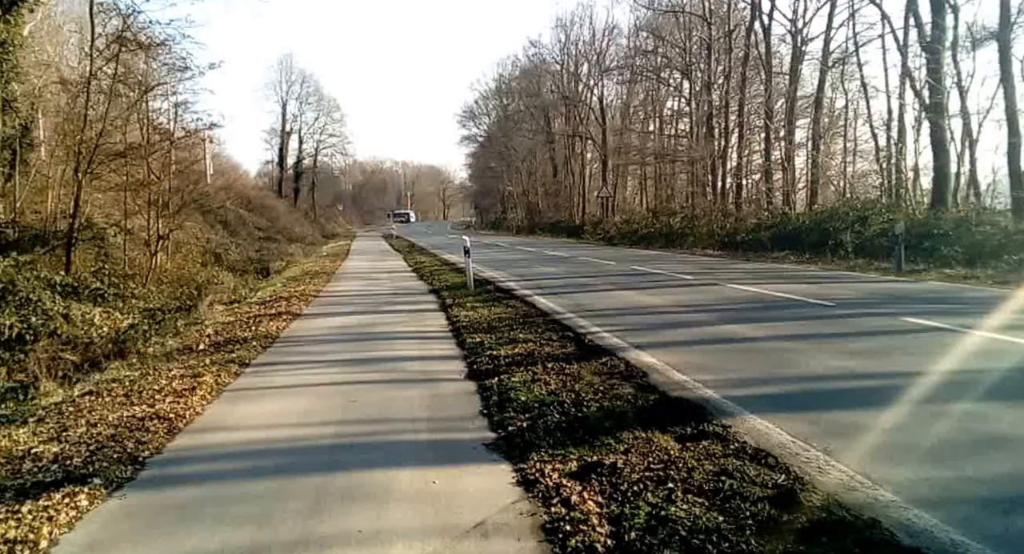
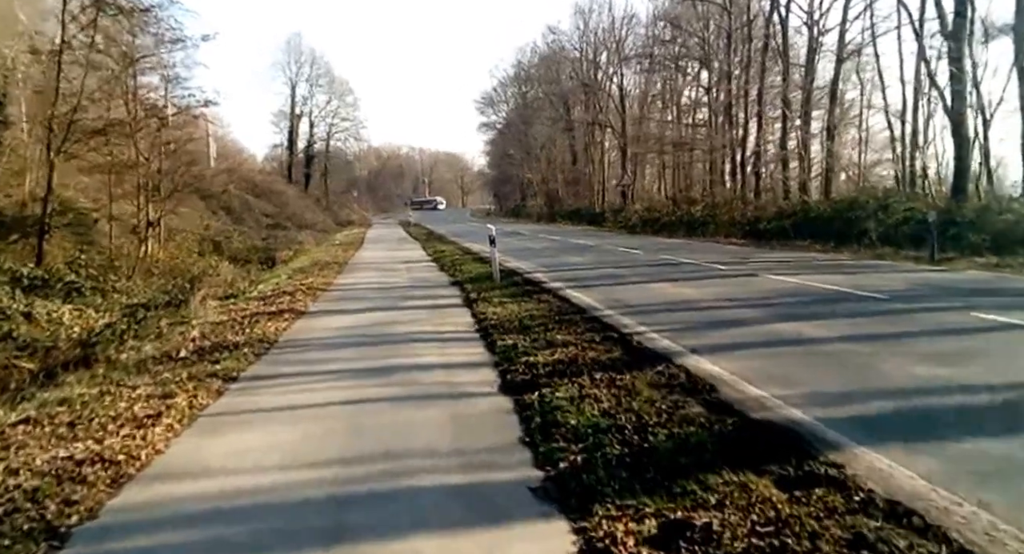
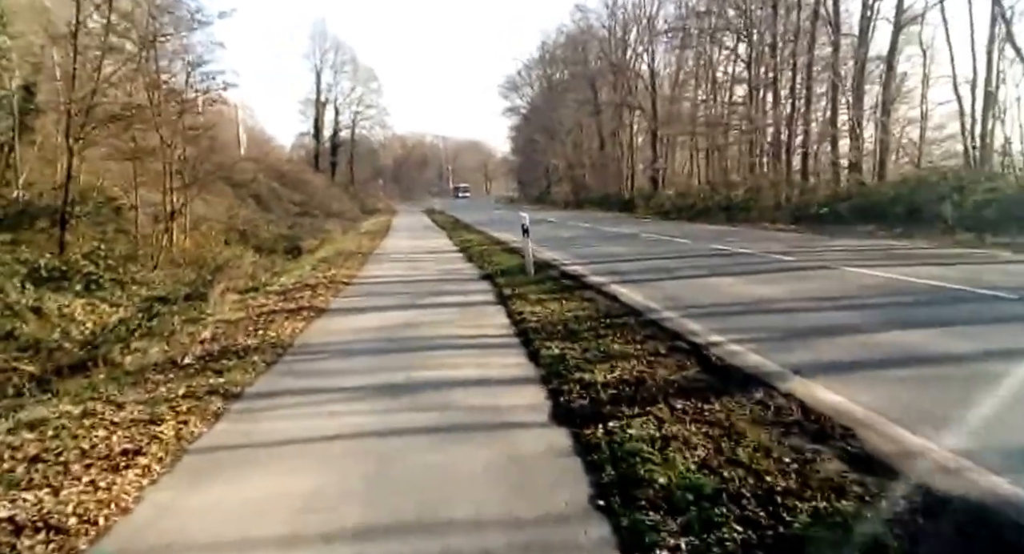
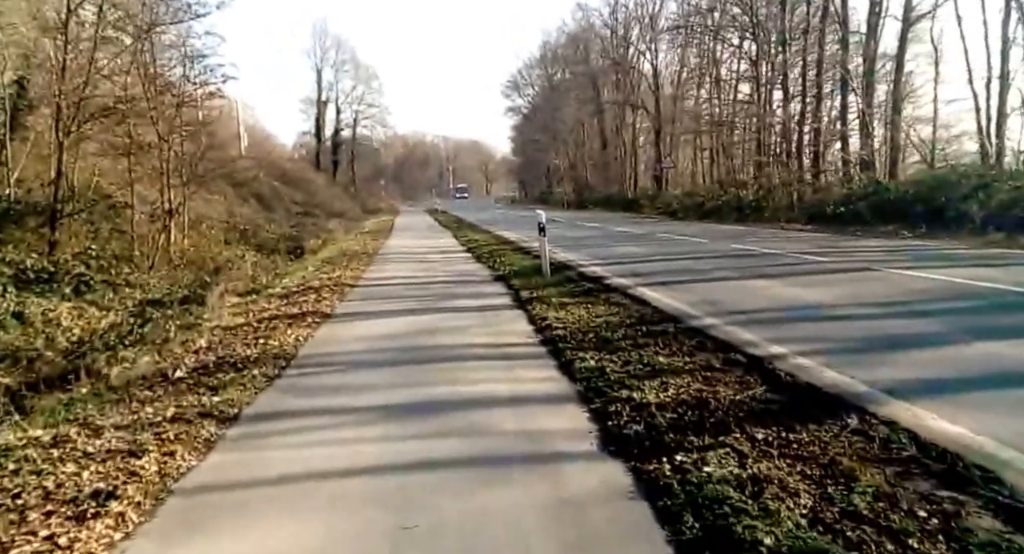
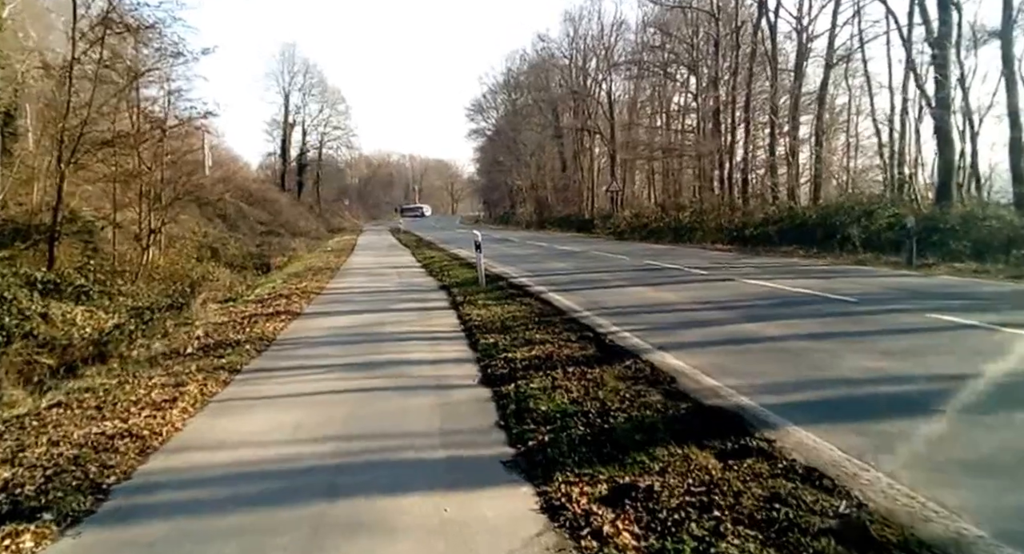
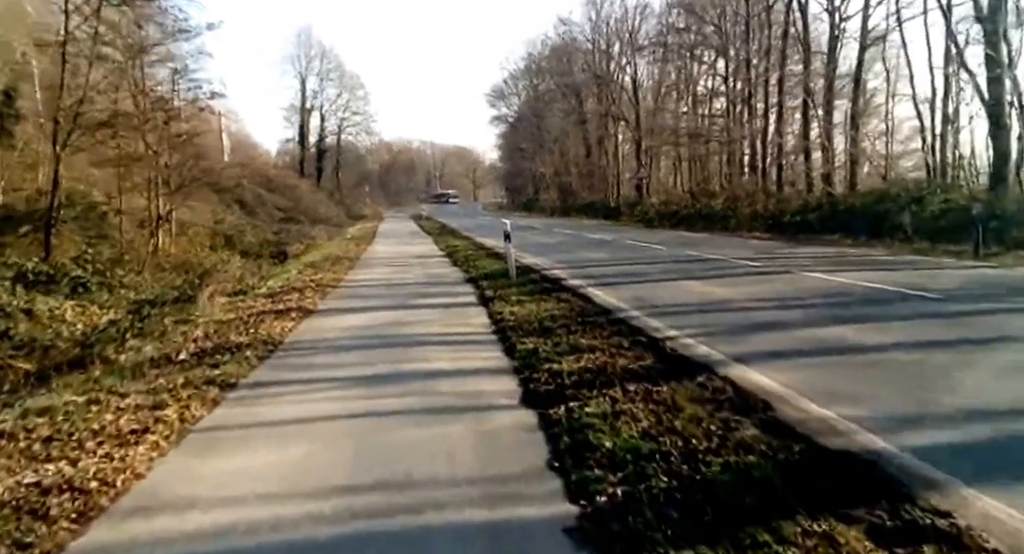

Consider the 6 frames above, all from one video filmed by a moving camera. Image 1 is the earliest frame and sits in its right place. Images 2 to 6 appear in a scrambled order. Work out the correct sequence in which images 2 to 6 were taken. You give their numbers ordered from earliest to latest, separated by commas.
5, 2, 6, 3, 4
